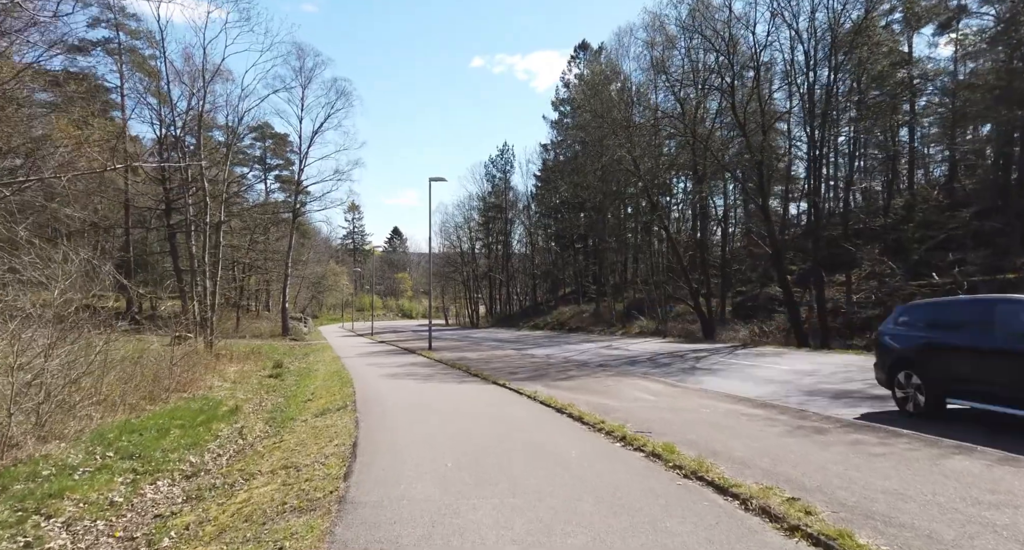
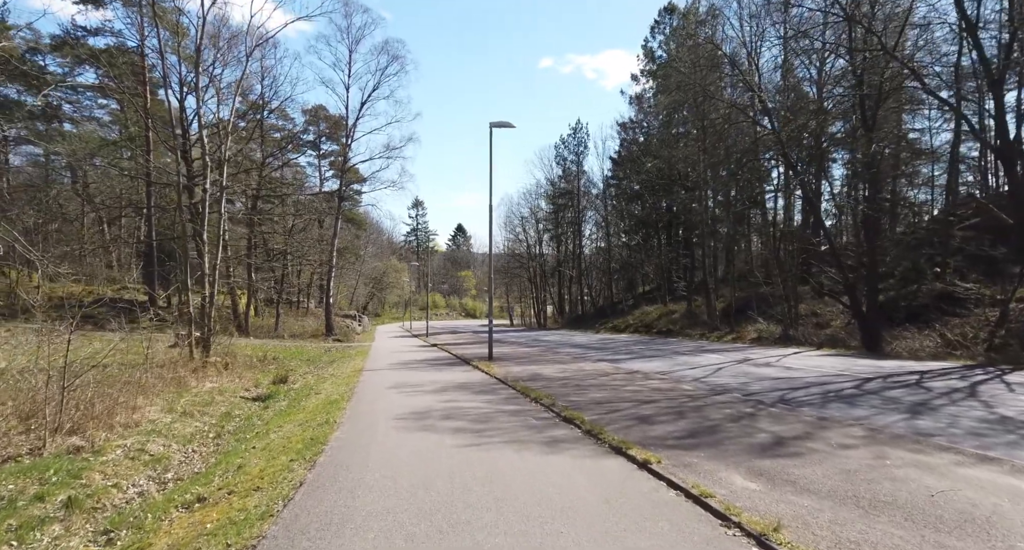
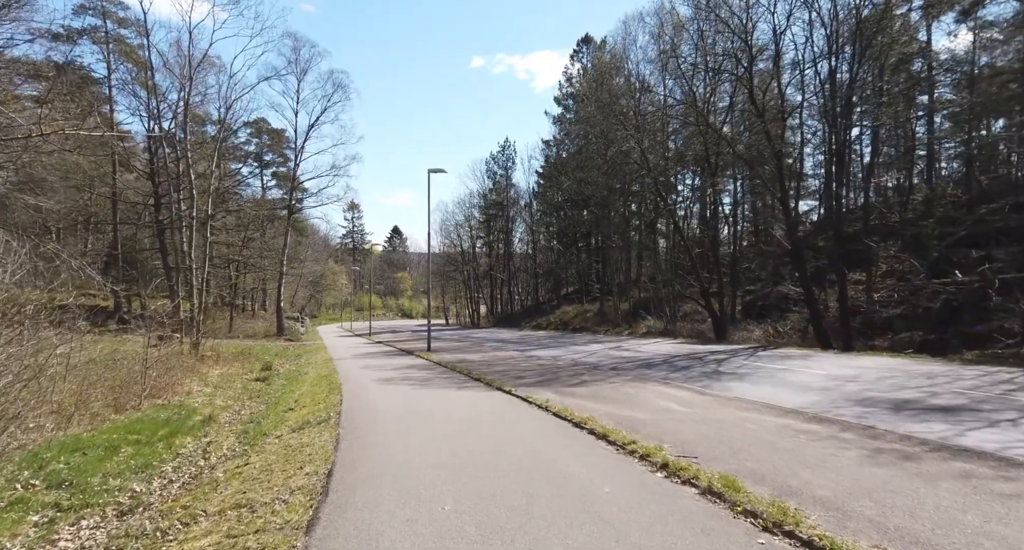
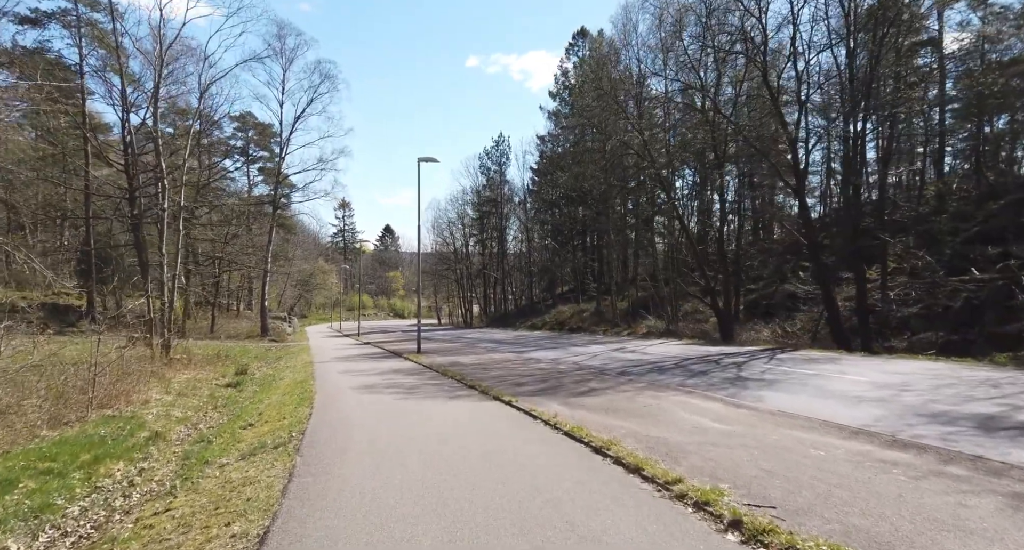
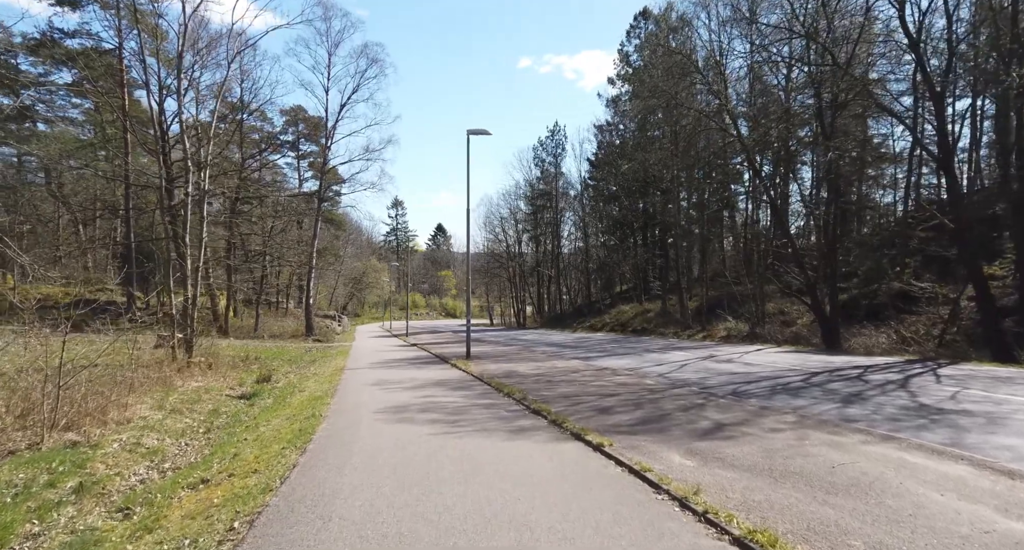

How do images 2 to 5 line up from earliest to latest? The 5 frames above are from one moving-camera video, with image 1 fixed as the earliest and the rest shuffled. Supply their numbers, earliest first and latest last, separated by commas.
3, 4, 5, 2
